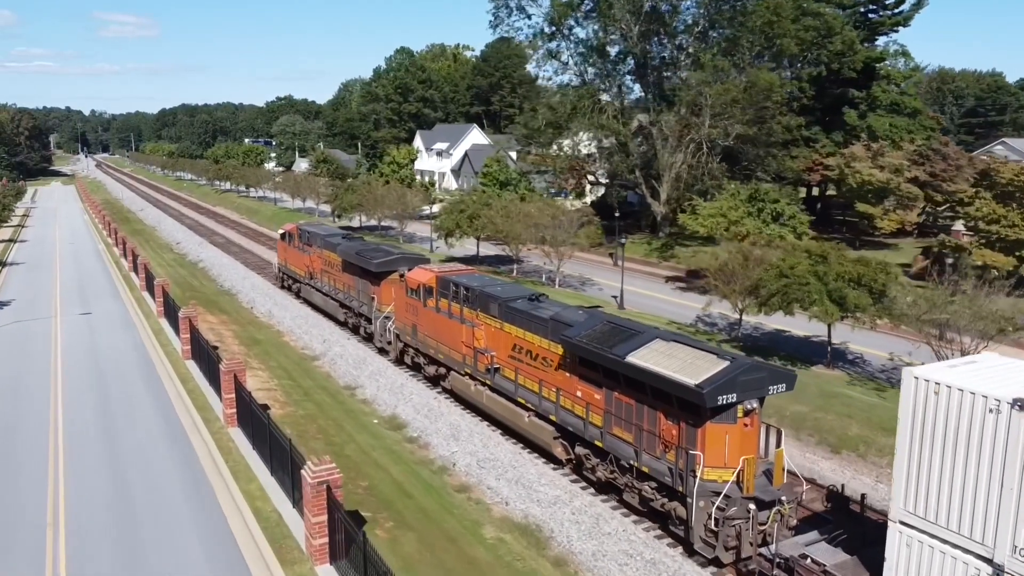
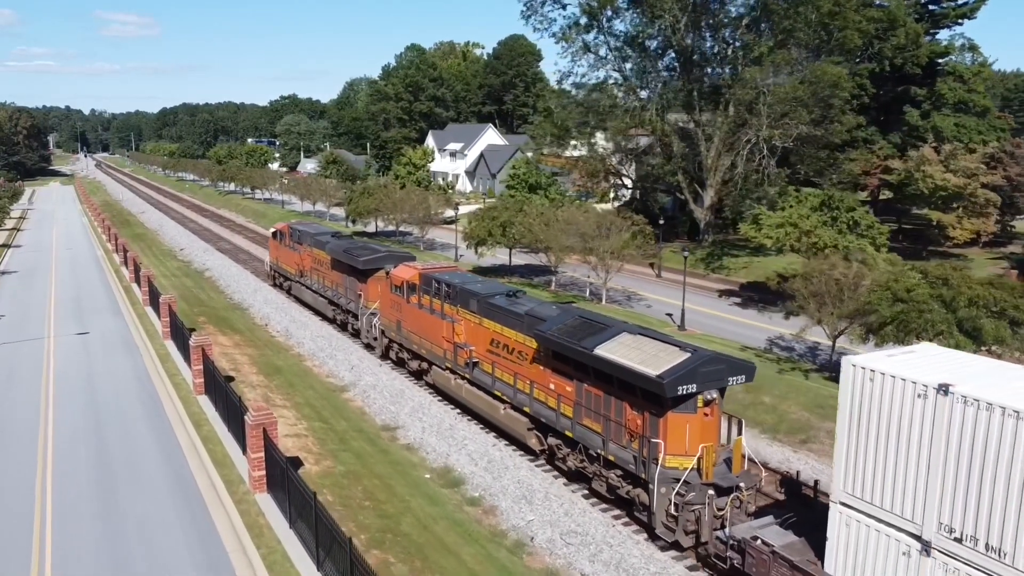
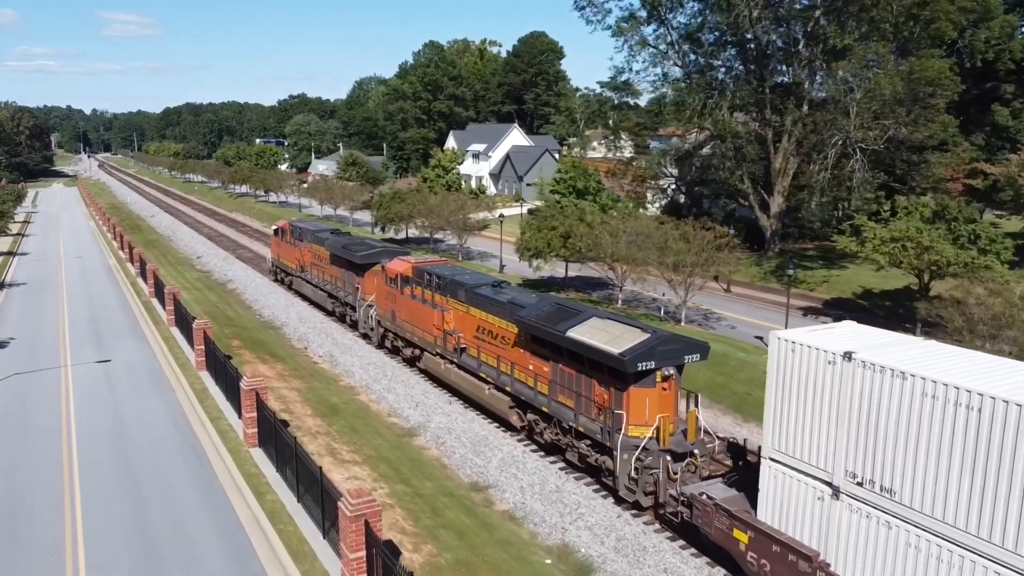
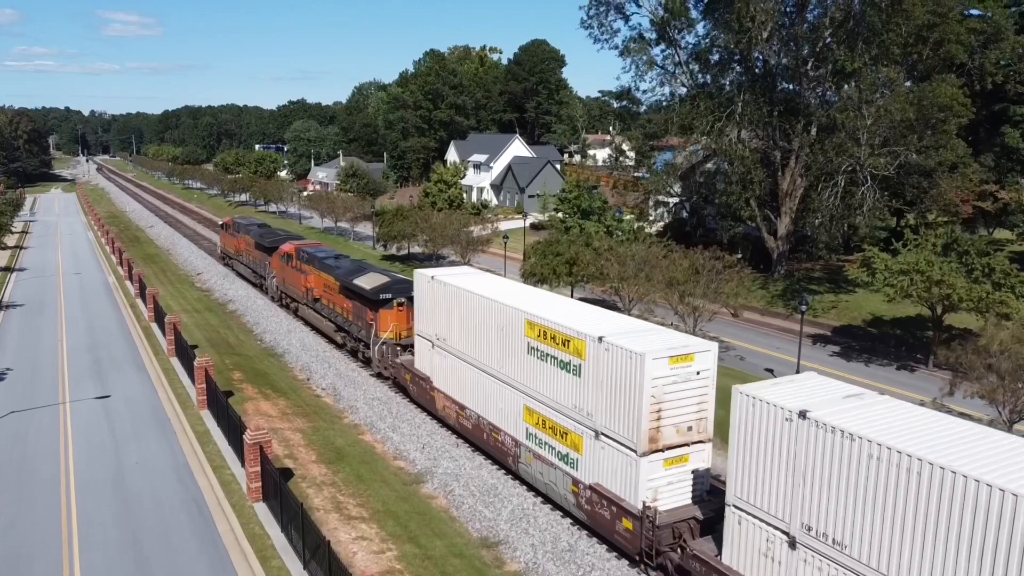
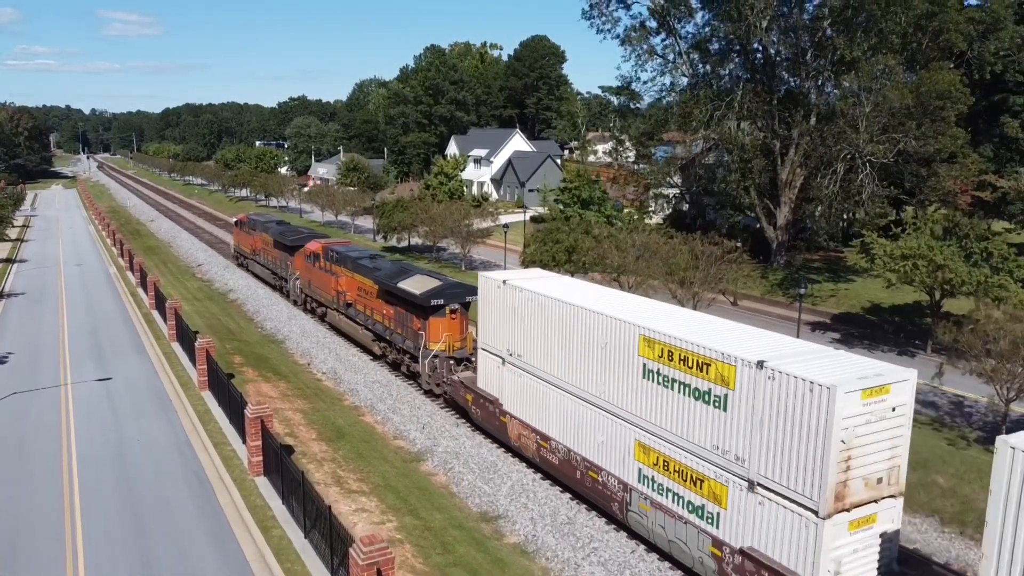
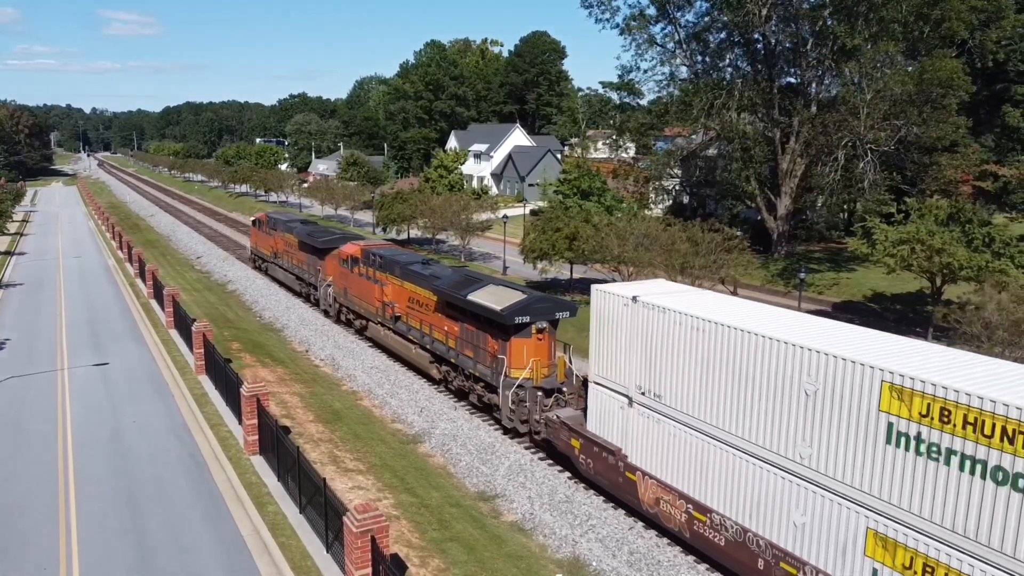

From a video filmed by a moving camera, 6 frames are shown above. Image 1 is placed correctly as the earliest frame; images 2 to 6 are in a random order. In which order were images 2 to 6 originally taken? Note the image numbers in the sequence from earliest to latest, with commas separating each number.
2, 3, 6, 5, 4
